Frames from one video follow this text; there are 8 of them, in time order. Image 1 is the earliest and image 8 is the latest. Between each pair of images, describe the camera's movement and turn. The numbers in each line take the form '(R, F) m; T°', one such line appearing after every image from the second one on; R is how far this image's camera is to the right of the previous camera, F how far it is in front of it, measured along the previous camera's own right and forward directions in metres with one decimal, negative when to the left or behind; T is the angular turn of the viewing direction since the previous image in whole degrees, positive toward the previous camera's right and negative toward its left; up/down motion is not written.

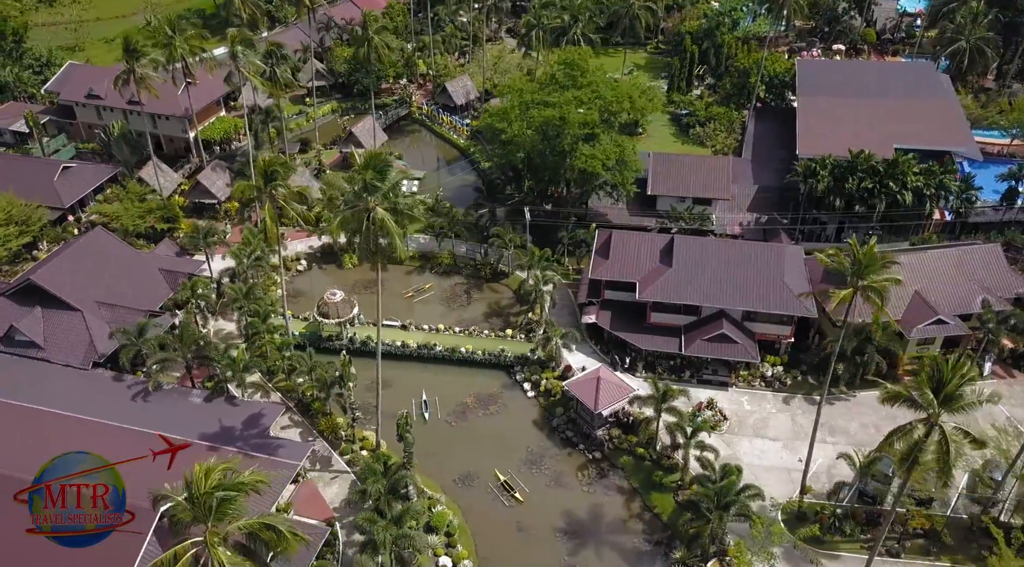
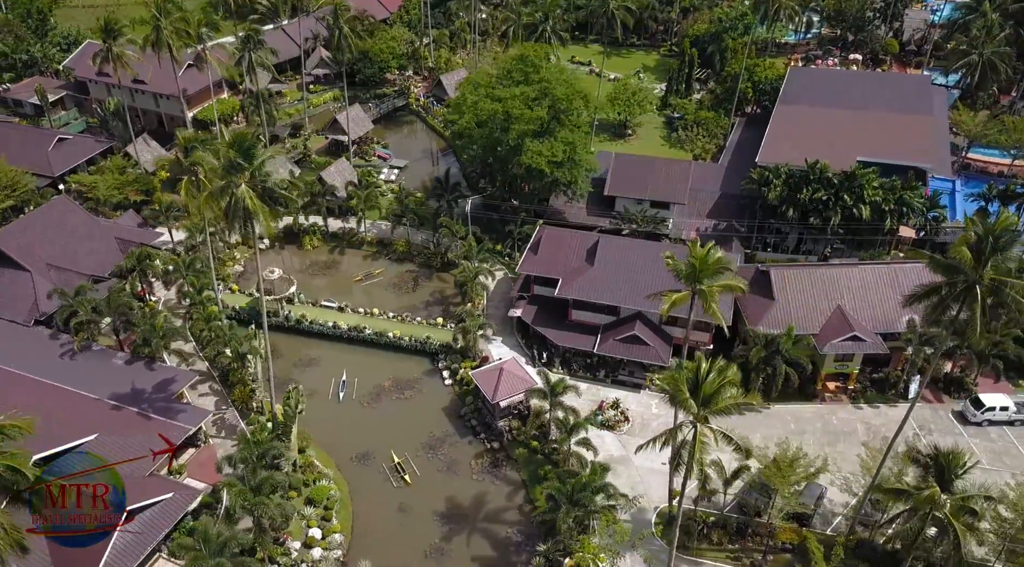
(+9.9, -0.4) m; -5°
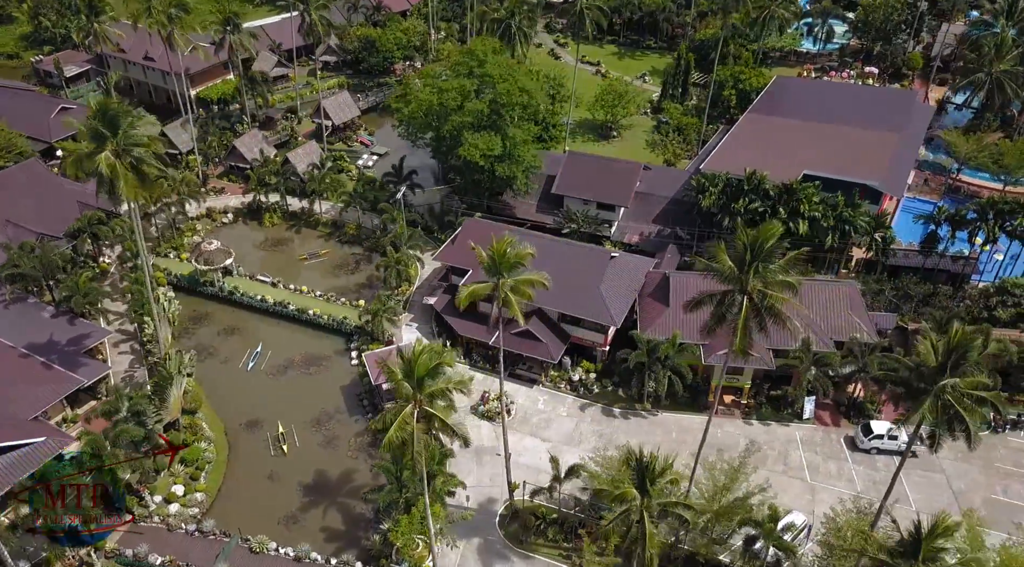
(+11.9, -0.2) m; -6°
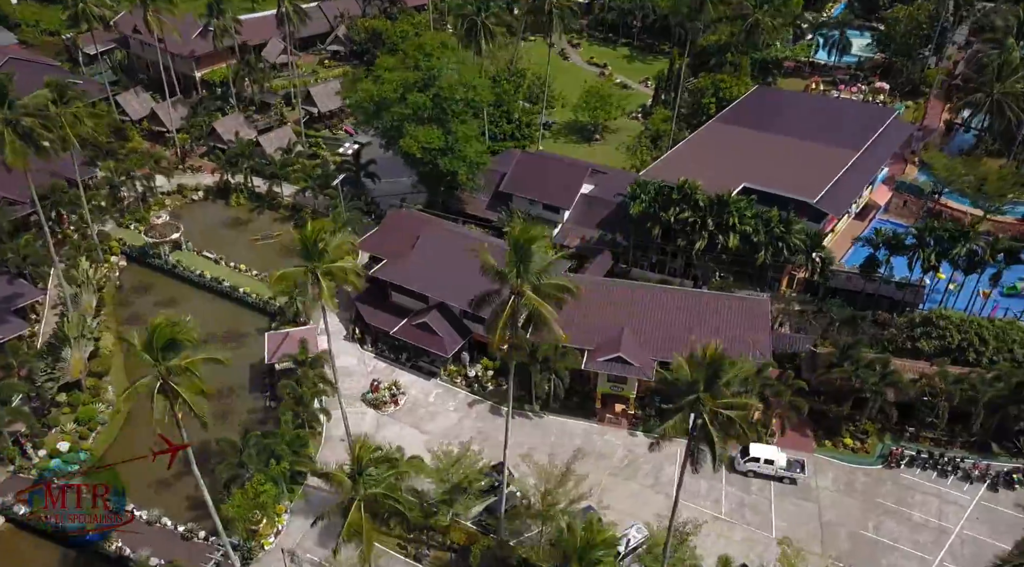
(+11.4, +0.4) m; -5°
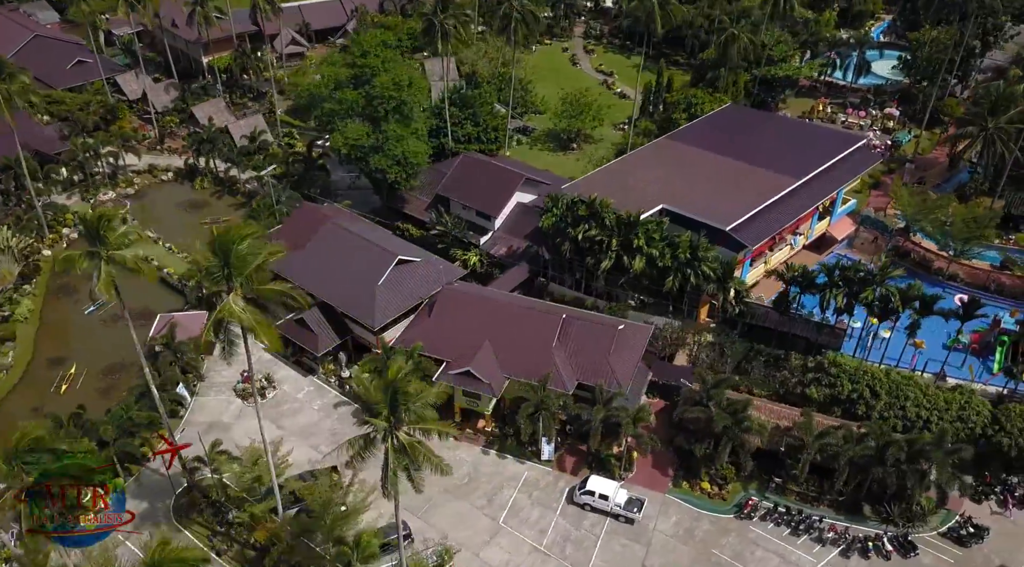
(+13.5, +1.8) m; -6°
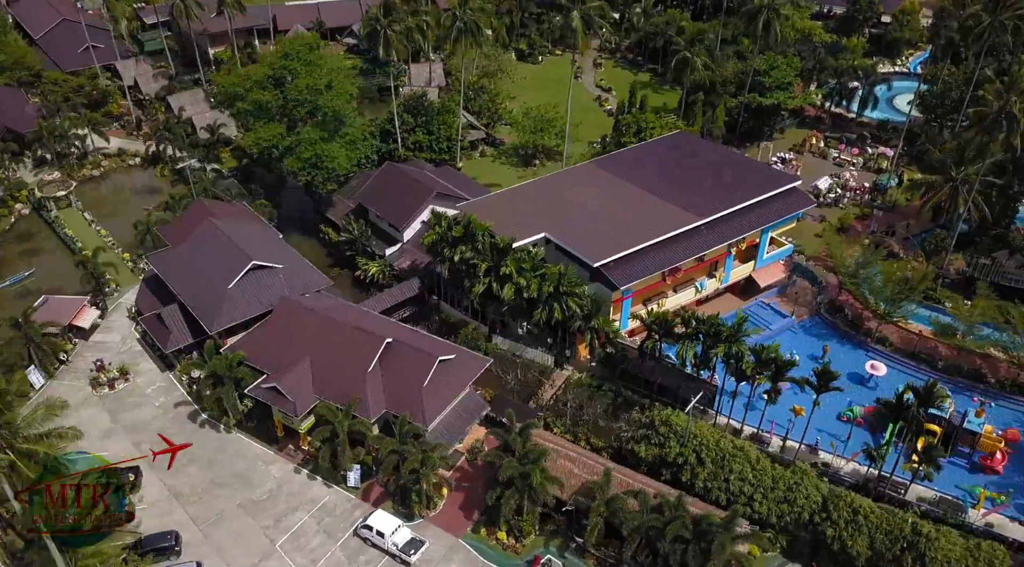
(+15.6, +2.9) m; -7°
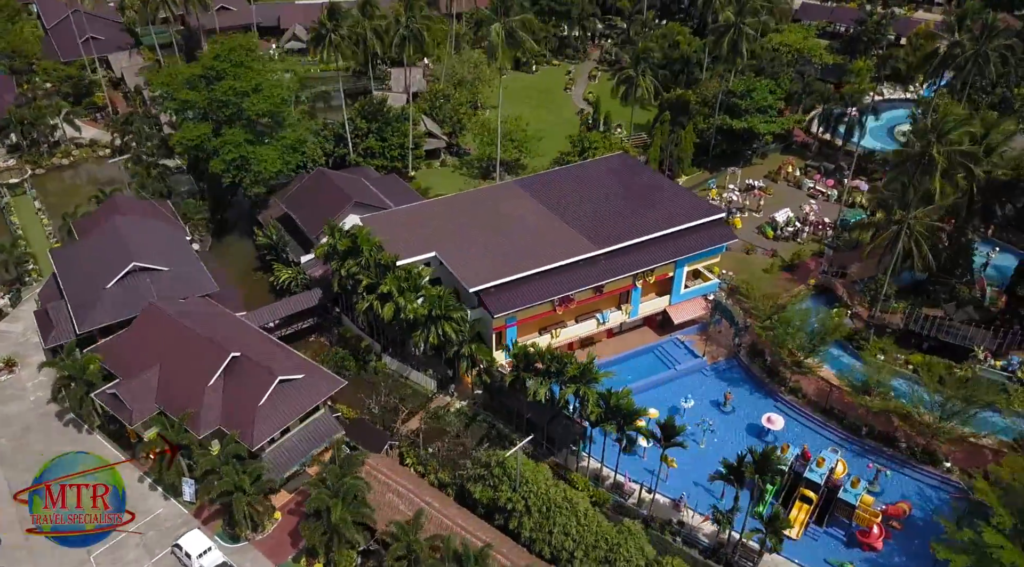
(+11.9, +2.6) m; -5°
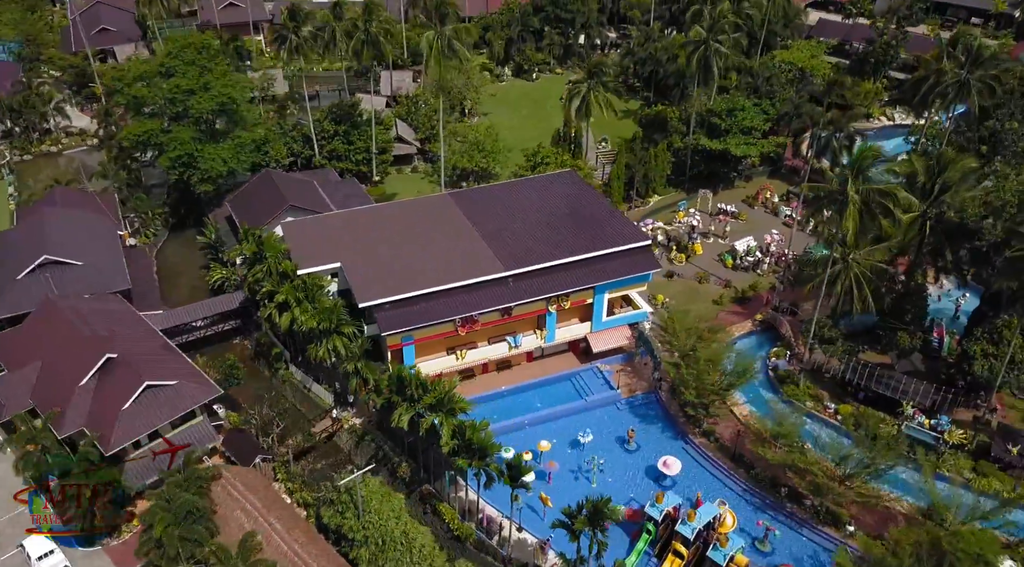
(+10.1, +2.2) m; -5°
